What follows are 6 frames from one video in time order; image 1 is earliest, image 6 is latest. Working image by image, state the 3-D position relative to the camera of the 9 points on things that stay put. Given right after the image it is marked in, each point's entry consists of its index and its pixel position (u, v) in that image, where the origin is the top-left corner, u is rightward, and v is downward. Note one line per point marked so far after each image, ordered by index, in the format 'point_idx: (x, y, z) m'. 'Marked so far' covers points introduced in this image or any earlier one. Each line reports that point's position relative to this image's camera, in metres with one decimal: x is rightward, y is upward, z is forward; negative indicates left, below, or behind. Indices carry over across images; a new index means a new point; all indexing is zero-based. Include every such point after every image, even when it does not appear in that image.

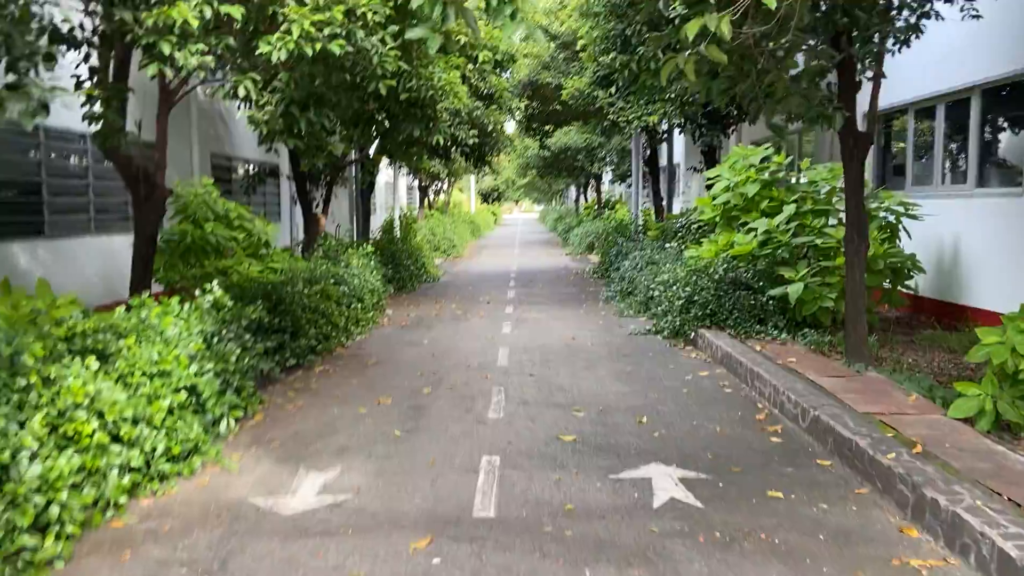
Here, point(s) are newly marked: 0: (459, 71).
0: (-0.6, +2.6, +9.1) m
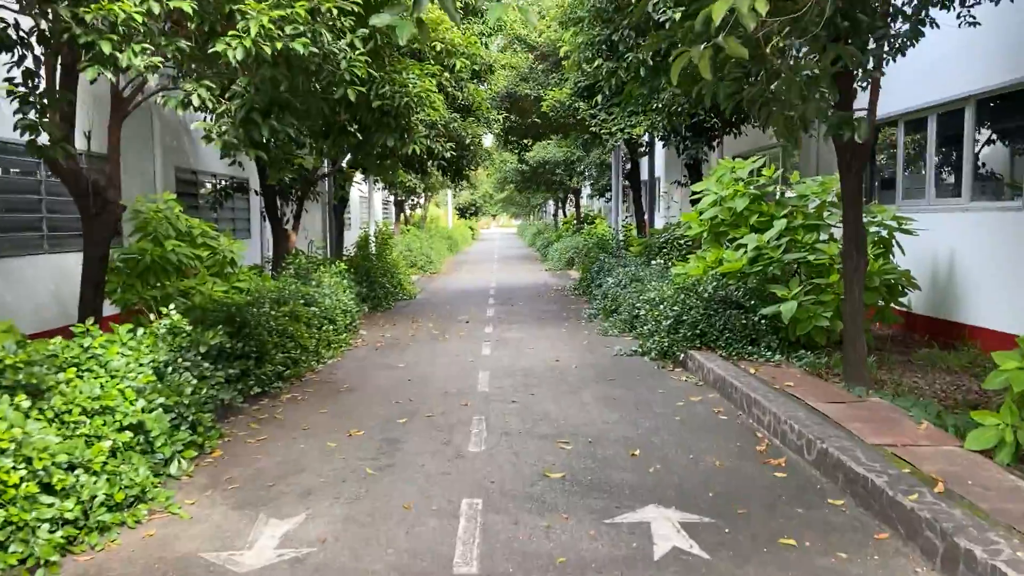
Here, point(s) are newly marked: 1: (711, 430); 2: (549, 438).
0: (-0.9, +2.4, +8.7) m
1: (+1.7, -1.2, +6.4) m
2: (+0.3, -1.2, +6.3) m
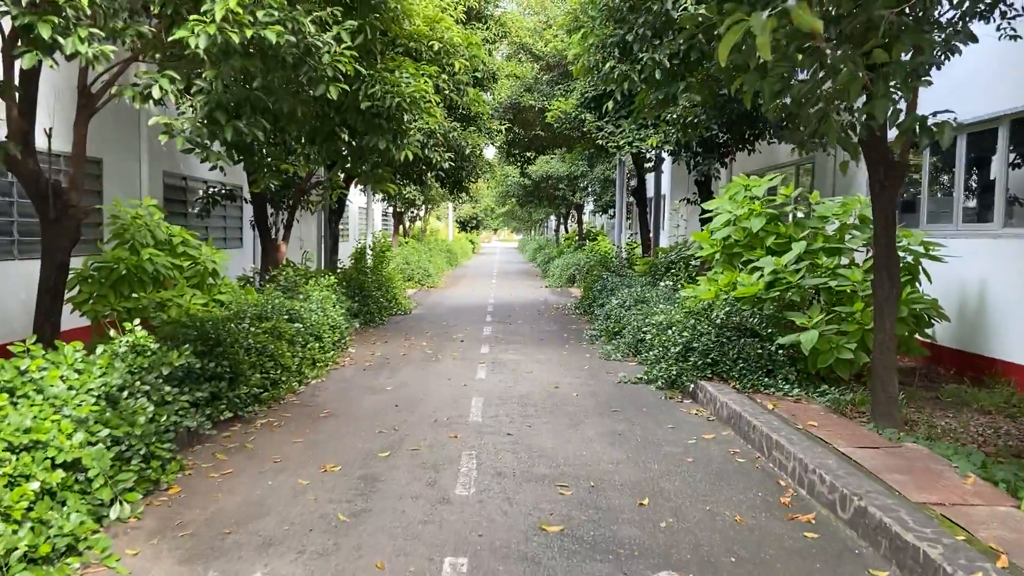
0: (-0.8, +2.2, +8.1) m
1: (+1.6, -1.4, +5.8) m
2: (+0.3, -1.4, +5.7) m
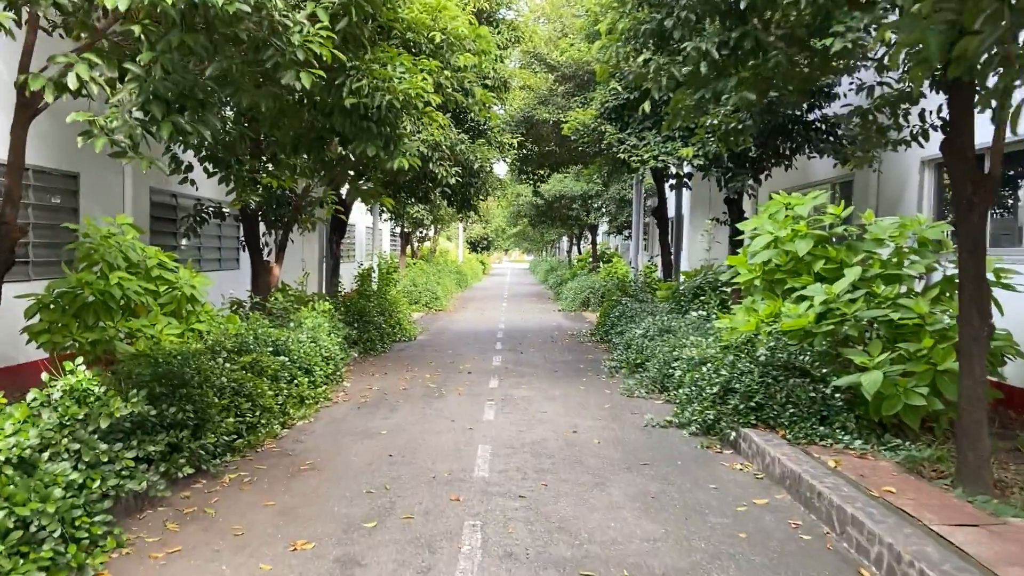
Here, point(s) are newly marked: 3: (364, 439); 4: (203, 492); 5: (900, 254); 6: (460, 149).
0: (-0.7, +1.9, +7.1) m
1: (+1.7, -1.6, +4.6) m
2: (+0.3, -1.6, +4.5) m
3: (-1.5, -1.5, +7.6) m
4: (-2.4, -1.6, +5.9) m
5: (+4.0, +0.3, +7.9) m
6: (-0.8, +2.0, +11.2) m
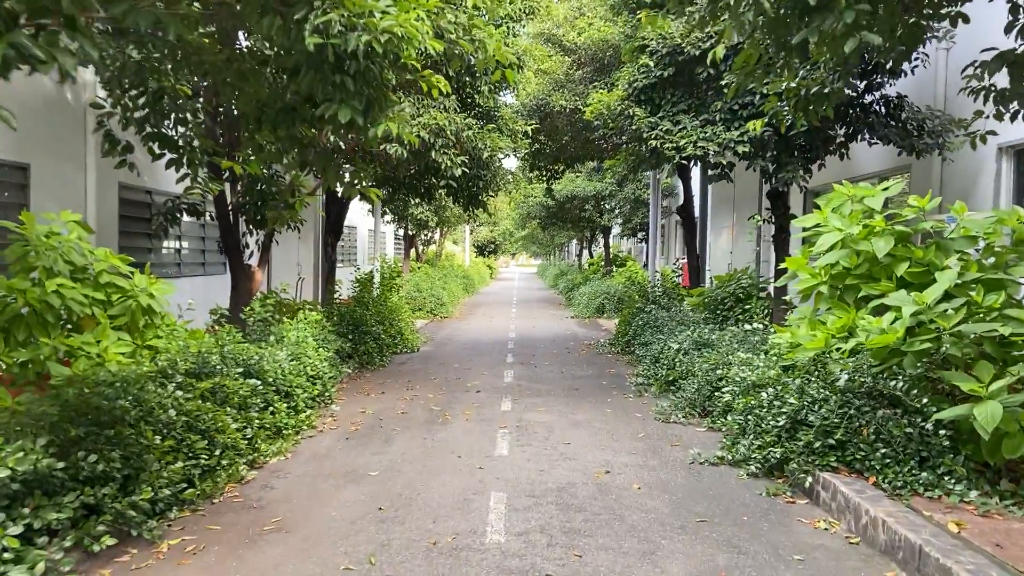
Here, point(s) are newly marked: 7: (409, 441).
0: (-0.6, +1.8, +5.7) m
1: (+1.8, -1.7, +3.2) m
2: (+0.5, -1.7, +3.1) m
3: (-1.3, -1.6, +6.2) m
4: (-2.2, -1.6, +4.5) m
5: (+4.1, +0.3, +6.4) m
6: (-0.6, +1.9, +9.8) m
7: (-1.0, -1.5, +7.5) m
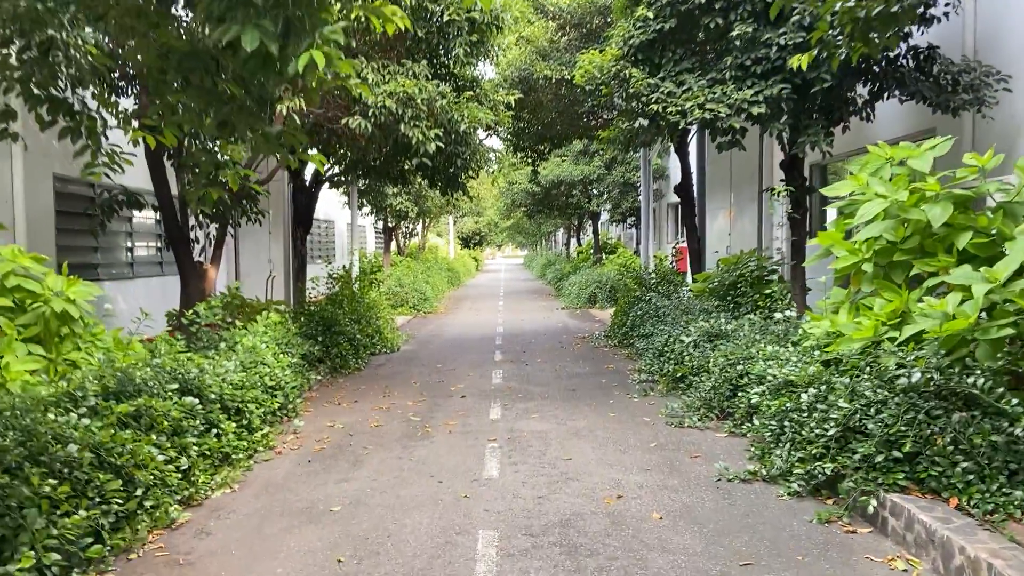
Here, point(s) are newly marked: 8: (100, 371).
0: (-0.7, +1.9, +4.5) m
1: (+1.8, -1.6, +2.1) m
2: (+0.5, -1.6, +2.0) m
3: (-1.4, -1.5, +5.0) m
4: (-2.2, -1.7, +3.3) m
5: (+4.0, +0.5, +5.3) m
6: (-0.8, +2.0, +8.6) m
7: (-1.1, -1.4, +6.4) m
8: (-3.0, -0.6, +5.6) m
